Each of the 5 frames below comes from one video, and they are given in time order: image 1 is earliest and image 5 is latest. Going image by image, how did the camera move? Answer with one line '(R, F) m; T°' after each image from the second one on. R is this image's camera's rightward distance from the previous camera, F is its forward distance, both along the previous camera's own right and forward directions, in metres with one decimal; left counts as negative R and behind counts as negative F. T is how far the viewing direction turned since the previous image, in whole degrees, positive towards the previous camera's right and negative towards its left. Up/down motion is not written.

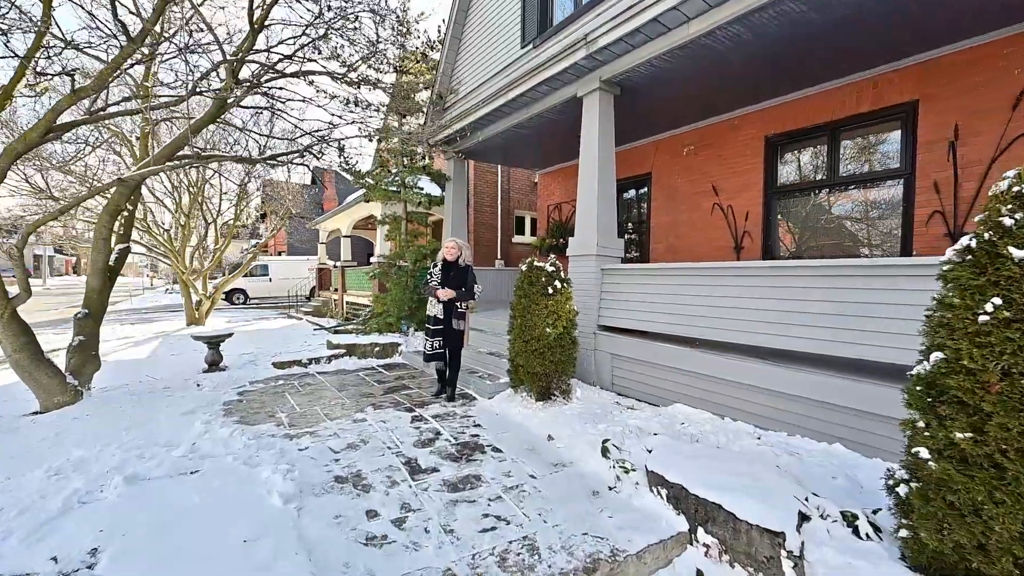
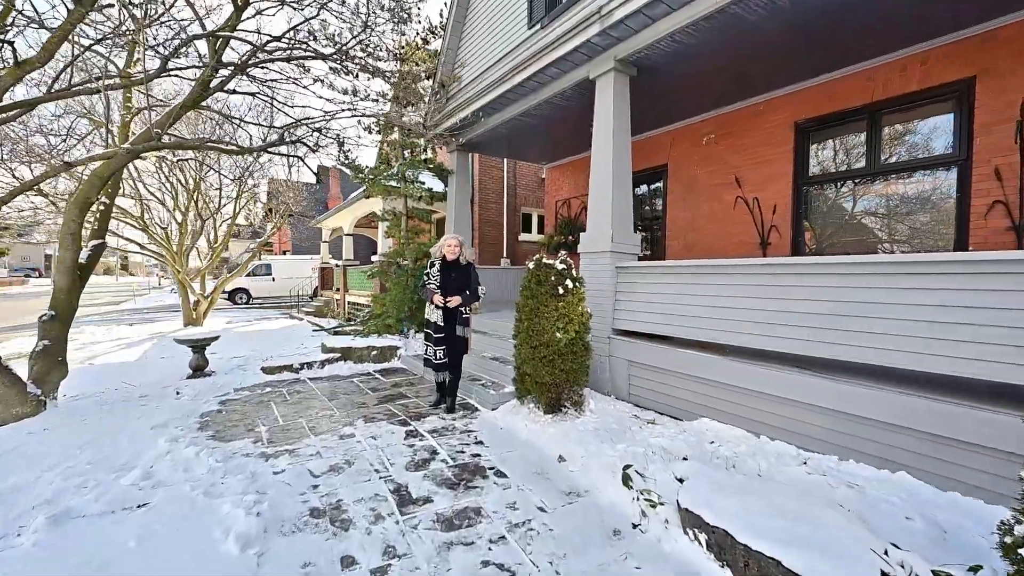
(0.0, +0.4) m; -1°
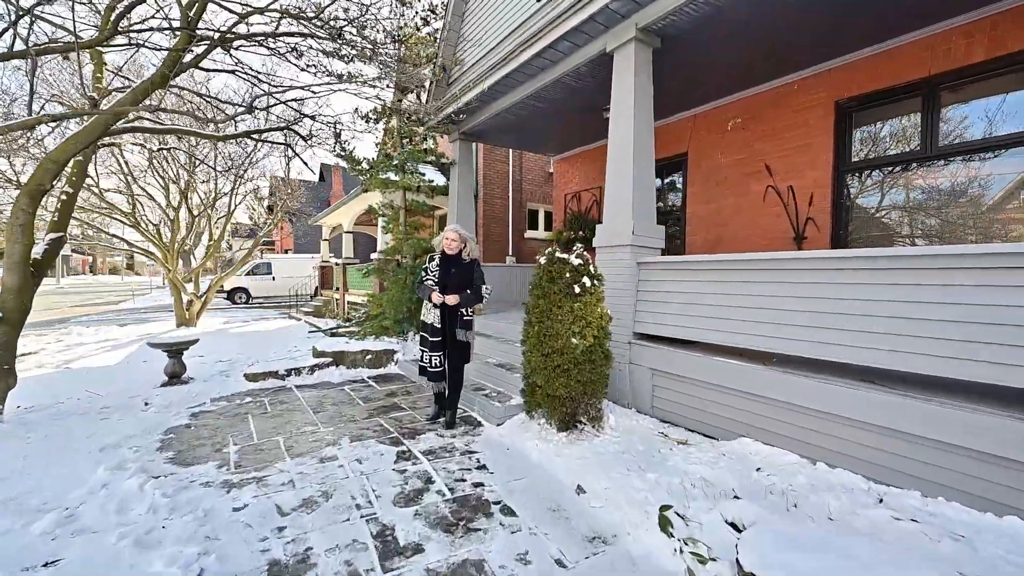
(0.0, +0.5) m; -1°
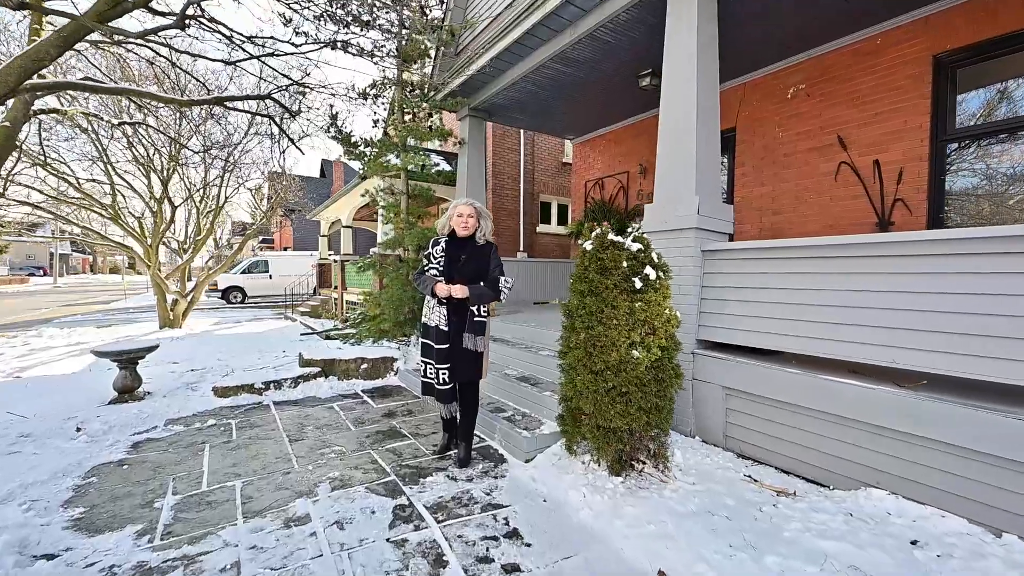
(-0.2, +0.8) m; 0°
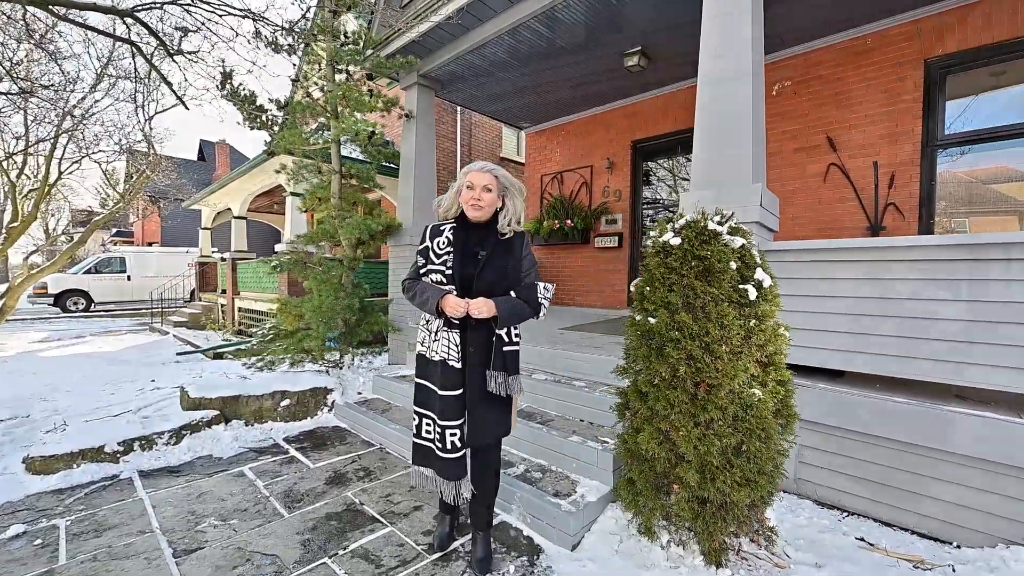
(-0.6, +0.9) m; +13°
